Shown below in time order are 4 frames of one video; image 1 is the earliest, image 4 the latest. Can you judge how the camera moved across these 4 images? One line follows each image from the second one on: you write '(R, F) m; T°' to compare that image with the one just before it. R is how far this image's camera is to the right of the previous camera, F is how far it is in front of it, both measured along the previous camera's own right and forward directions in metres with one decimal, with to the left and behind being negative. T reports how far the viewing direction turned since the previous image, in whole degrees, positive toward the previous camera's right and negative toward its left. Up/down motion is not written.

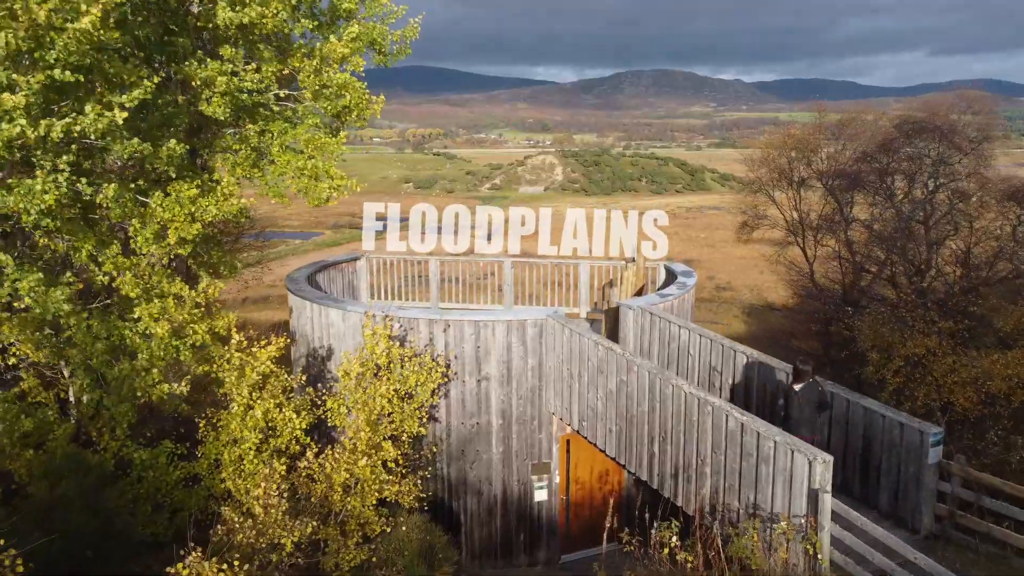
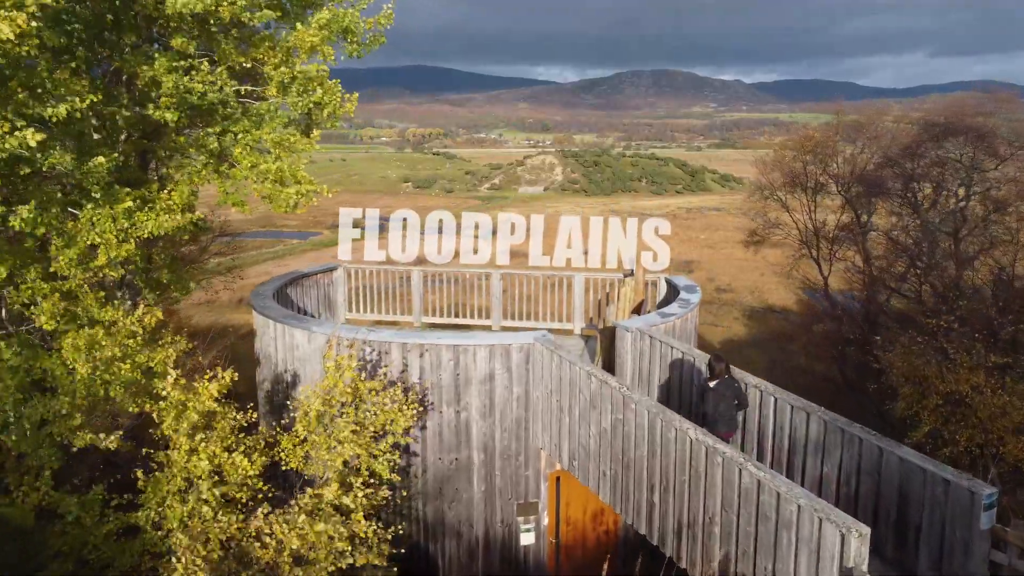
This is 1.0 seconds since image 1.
(+0.2, +0.9) m; 0°
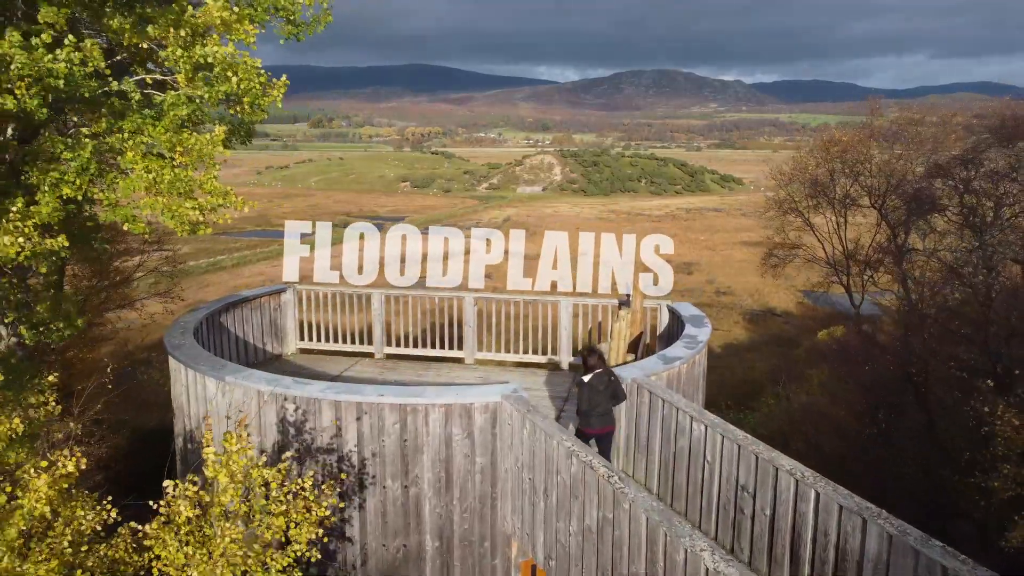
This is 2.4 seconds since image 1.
(+0.4, +1.6) m; 0°
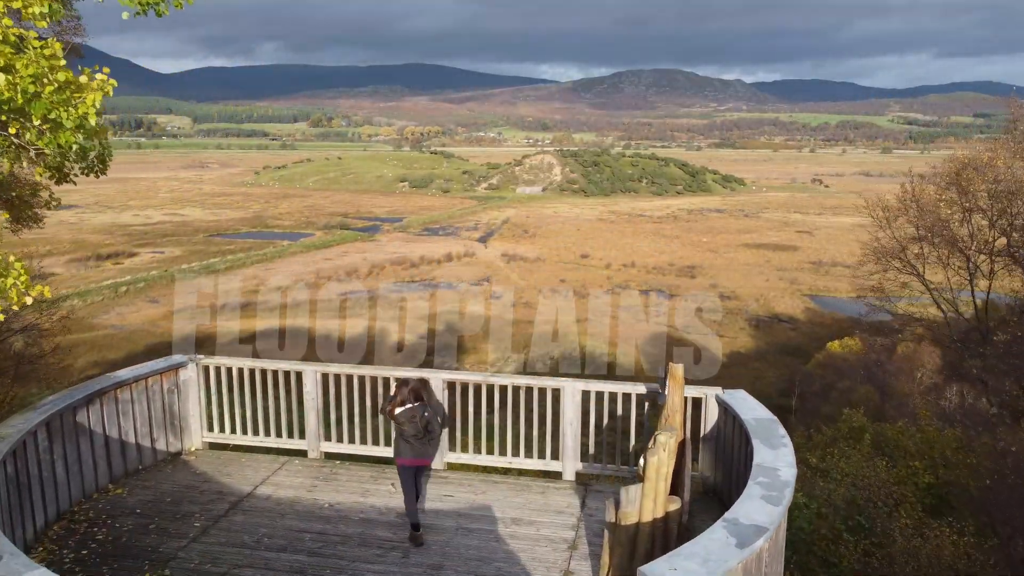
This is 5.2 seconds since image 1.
(+0.2, +2.7) m; 0°
